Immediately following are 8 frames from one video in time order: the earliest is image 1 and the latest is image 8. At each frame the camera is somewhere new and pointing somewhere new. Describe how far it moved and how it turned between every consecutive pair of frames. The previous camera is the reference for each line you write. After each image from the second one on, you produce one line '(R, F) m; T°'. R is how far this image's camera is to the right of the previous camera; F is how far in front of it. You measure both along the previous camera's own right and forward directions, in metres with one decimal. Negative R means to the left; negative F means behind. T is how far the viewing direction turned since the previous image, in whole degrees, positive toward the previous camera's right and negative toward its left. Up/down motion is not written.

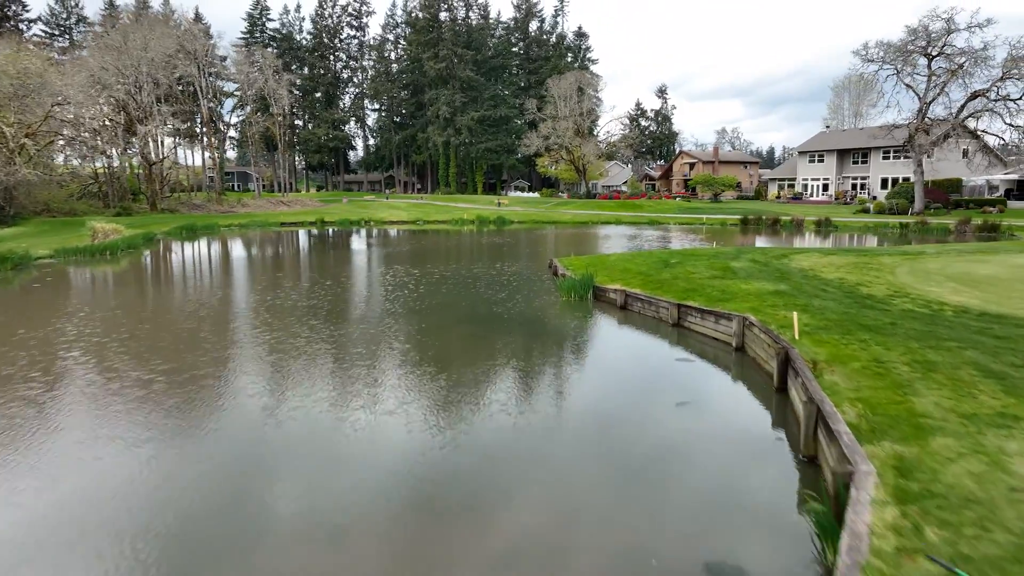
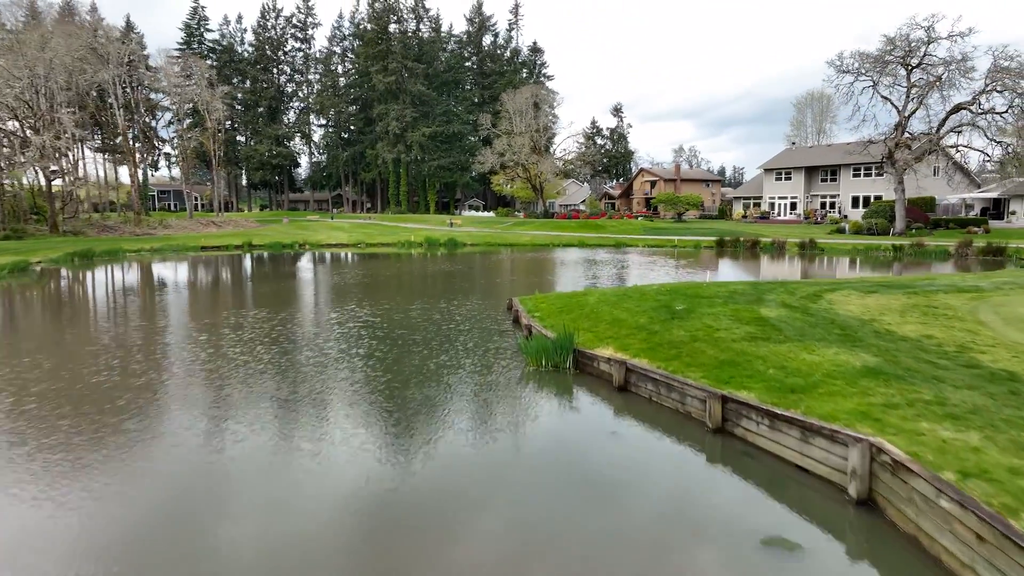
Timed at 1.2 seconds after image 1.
(+0.2, +4.1) m; +4°
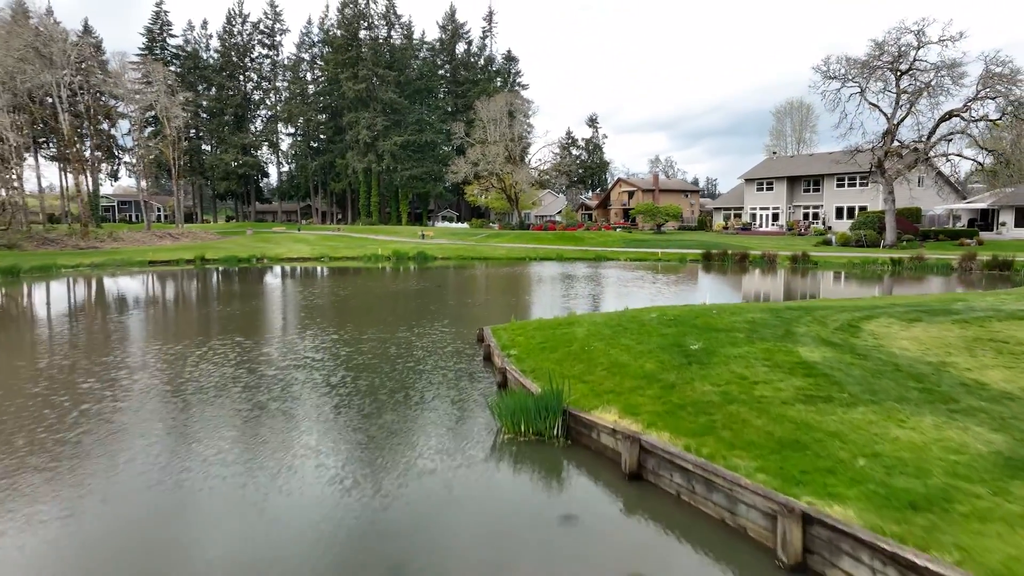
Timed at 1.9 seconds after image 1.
(+0.1, +2.3) m; +2°
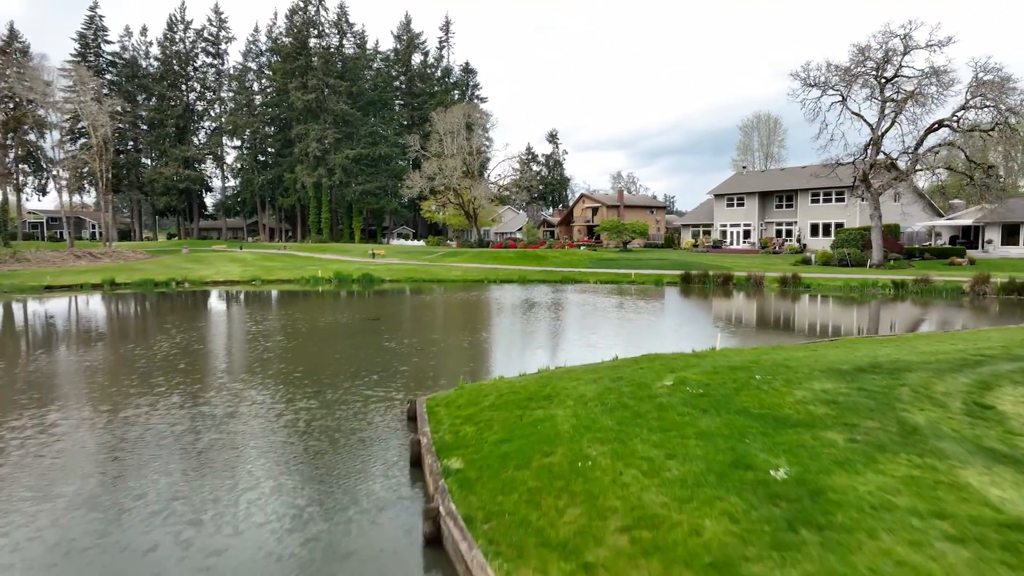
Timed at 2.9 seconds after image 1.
(+0.2, +3.7) m; +3°
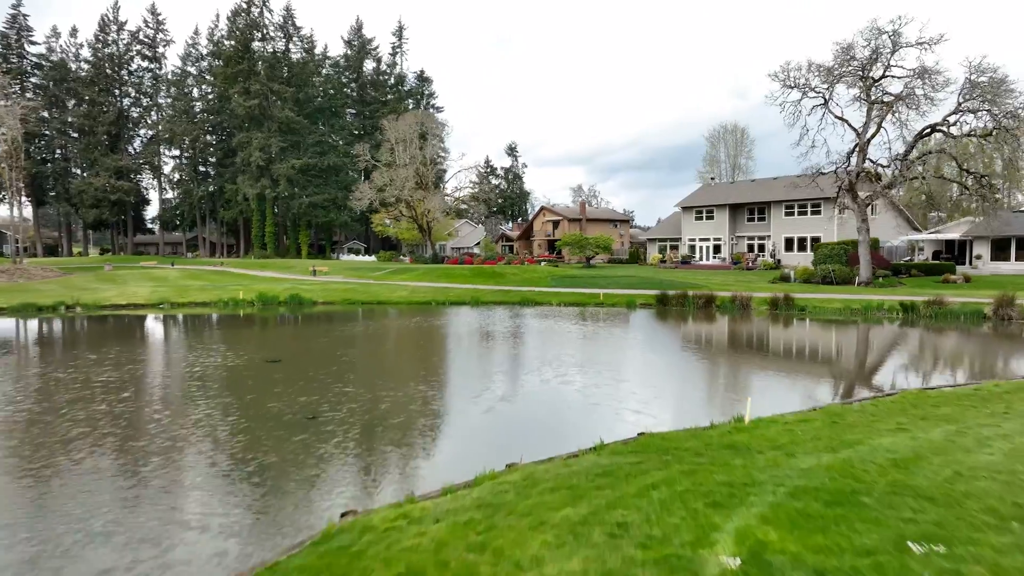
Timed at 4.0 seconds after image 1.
(+0.4, +3.9) m; +3°
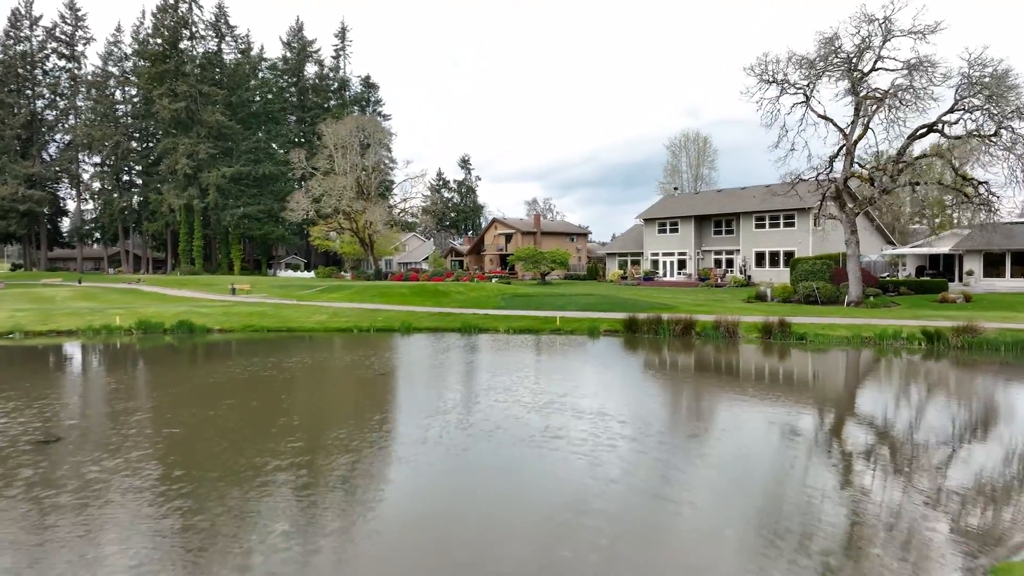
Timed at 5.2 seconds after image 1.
(+0.6, +4.6) m; +4°
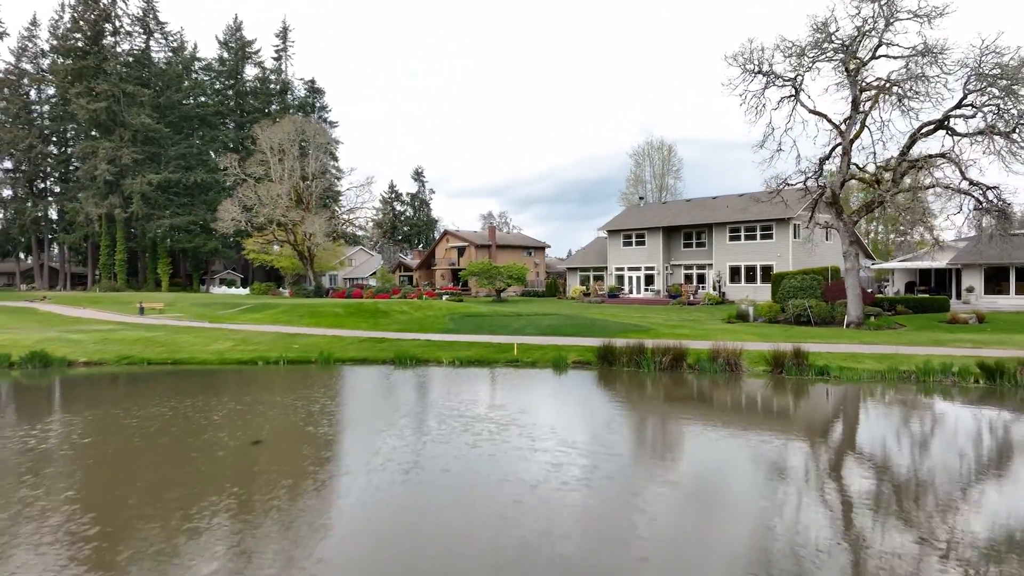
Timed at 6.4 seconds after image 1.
(+0.3, +4.3) m; +4°
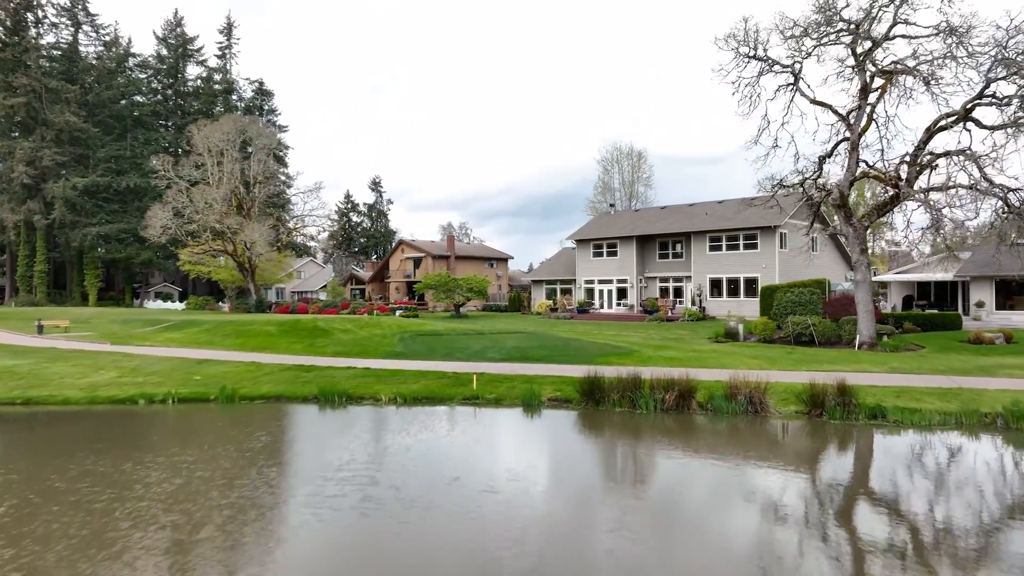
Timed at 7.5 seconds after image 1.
(0.0, +3.8) m; +3°
